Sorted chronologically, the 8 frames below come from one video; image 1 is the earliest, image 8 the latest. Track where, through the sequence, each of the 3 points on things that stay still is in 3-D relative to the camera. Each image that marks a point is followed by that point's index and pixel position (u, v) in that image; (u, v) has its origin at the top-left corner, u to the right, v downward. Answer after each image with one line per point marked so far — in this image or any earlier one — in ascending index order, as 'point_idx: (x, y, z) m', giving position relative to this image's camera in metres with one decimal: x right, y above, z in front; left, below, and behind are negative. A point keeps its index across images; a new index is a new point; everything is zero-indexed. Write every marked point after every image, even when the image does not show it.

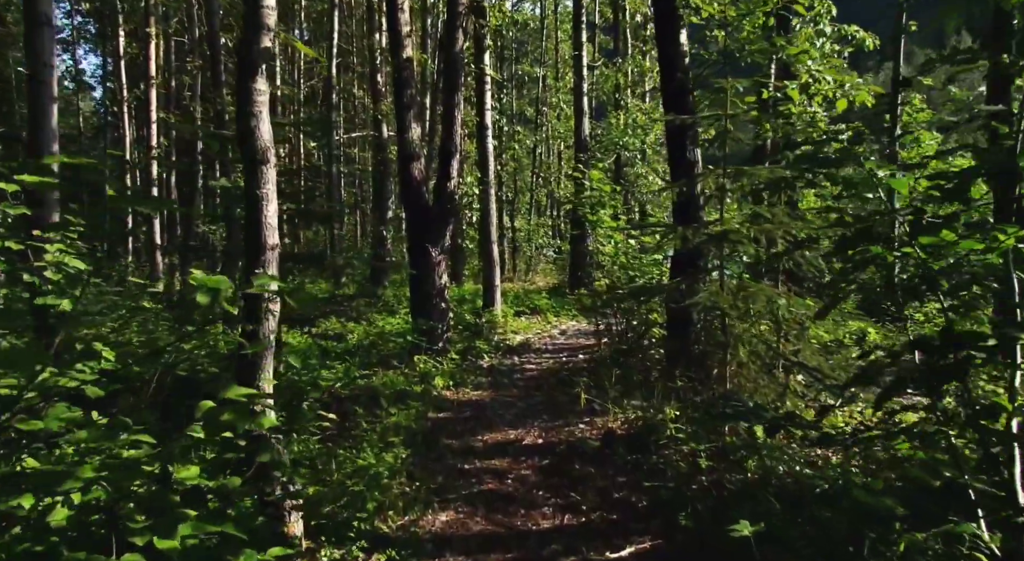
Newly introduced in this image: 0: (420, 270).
0: (-1.3, +0.1, +14.0) m
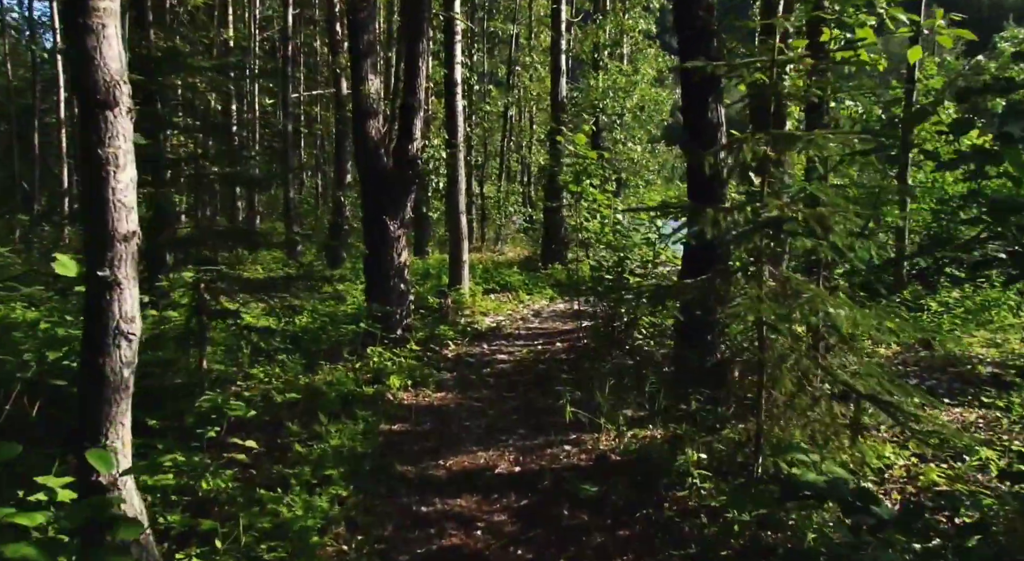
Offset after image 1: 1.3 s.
0: (-1.6, +0.4, +12.1) m
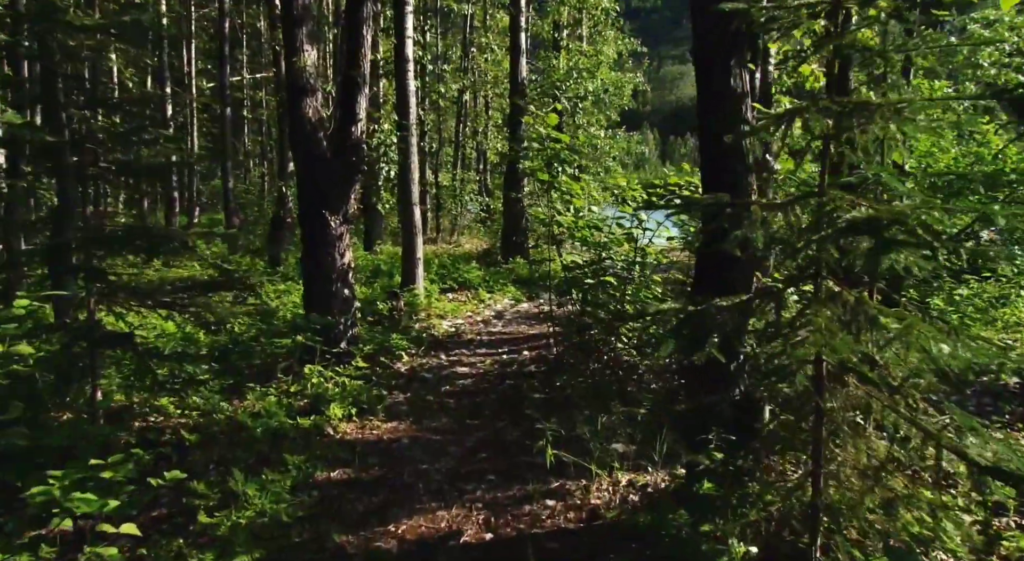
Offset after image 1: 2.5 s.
0: (-2.0, +0.4, +10.4) m
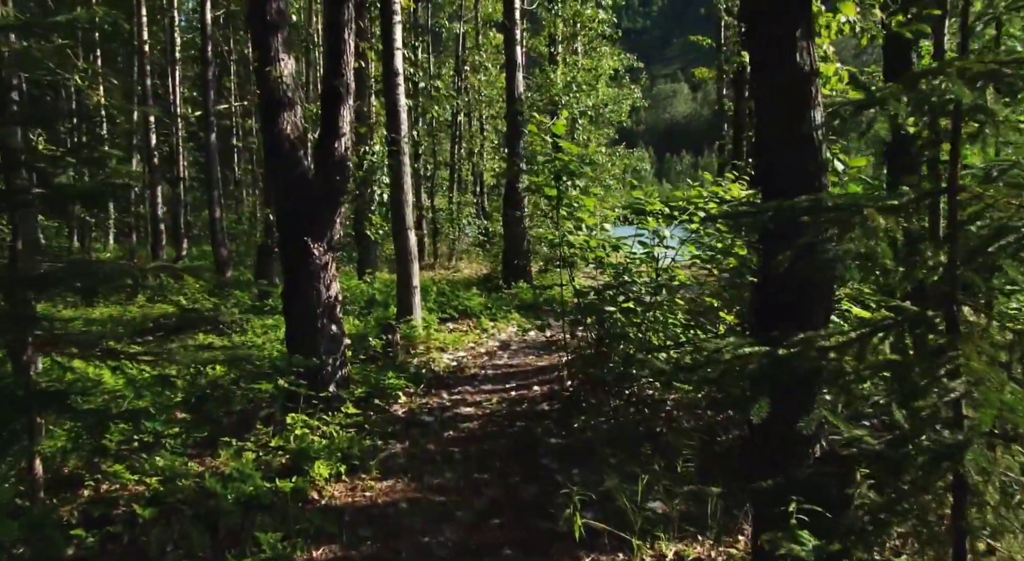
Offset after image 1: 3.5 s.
0: (-2.0, 0.0, +9.3) m
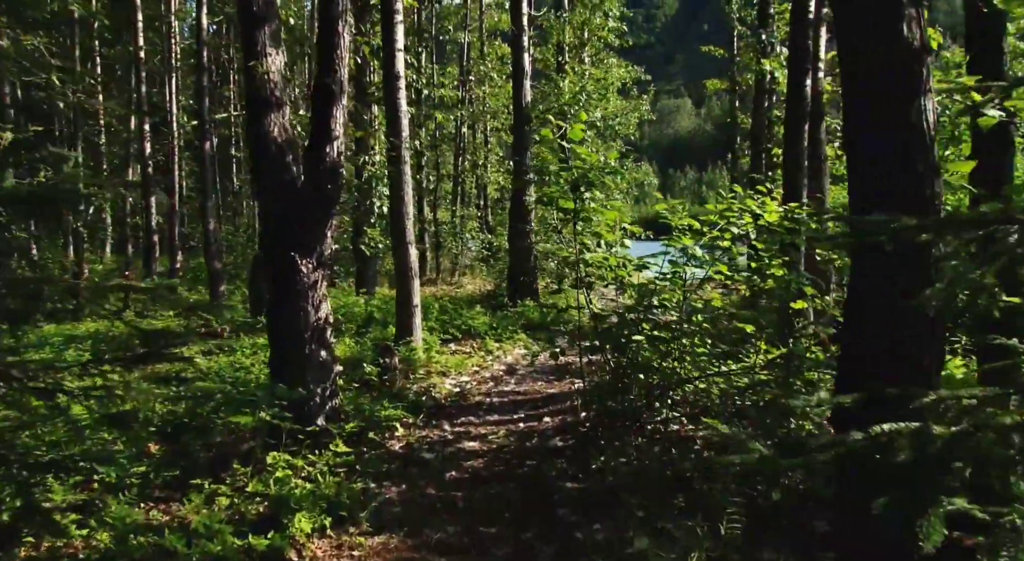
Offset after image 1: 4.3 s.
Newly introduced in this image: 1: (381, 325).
0: (-1.9, -0.1, +8.3) m
1: (-1.9, -0.6, +14.7) m
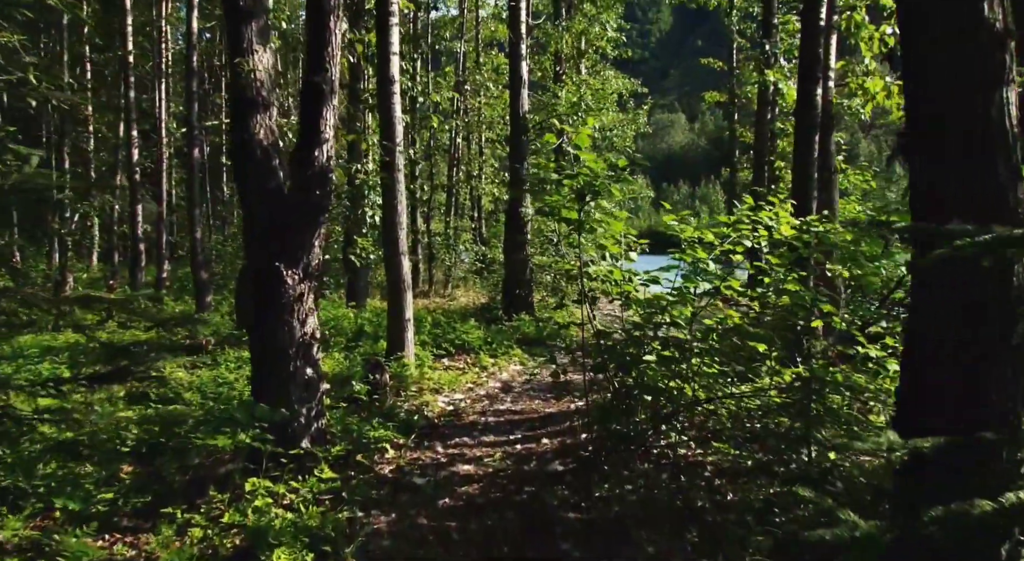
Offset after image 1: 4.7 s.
0: (-1.9, -0.2, +7.8) m
1: (-1.9, -0.8, +14.2) m
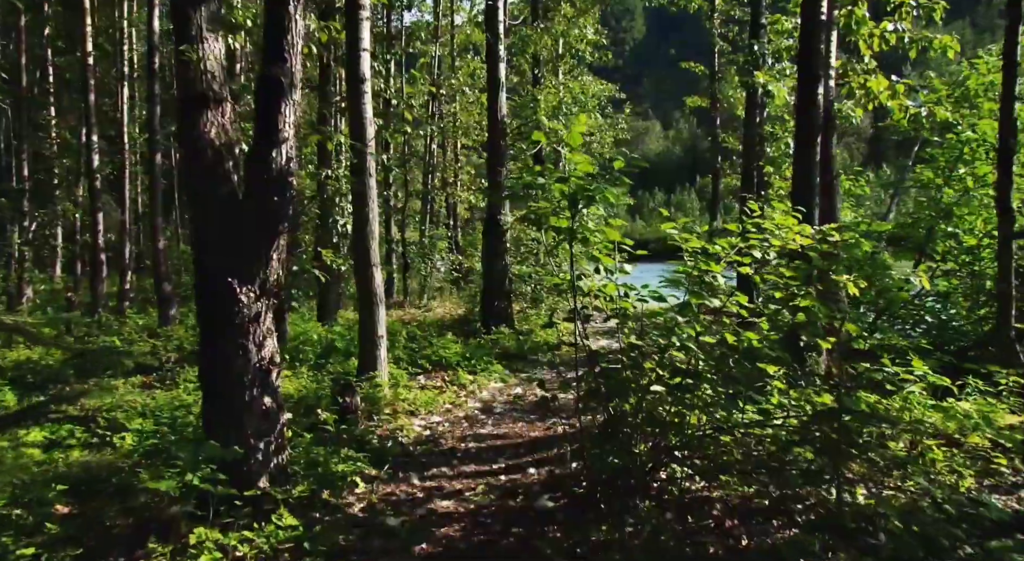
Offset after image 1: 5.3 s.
0: (-2.0, -0.3, +6.9) m
1: (-2.2, -1.0, +13.3) m
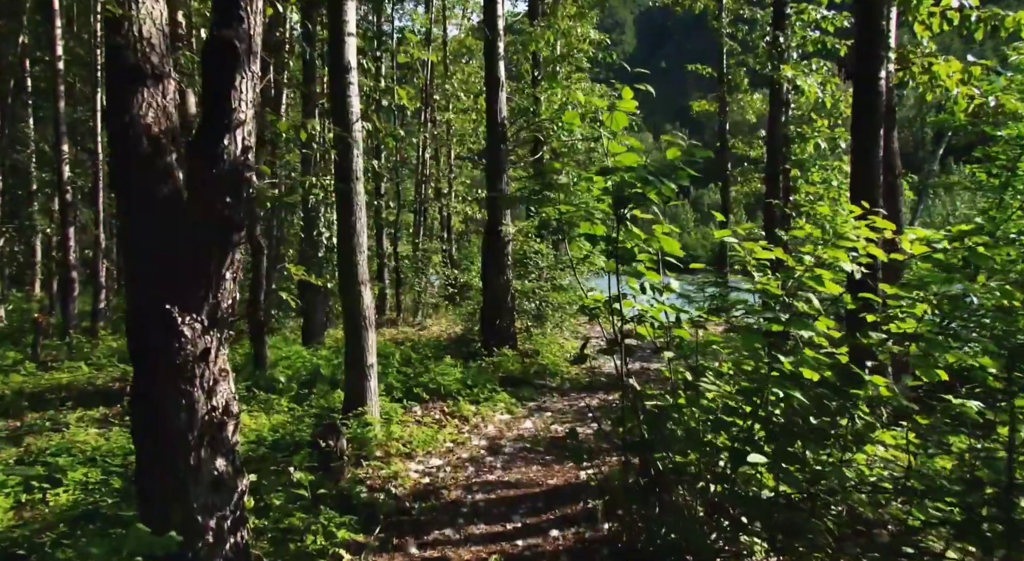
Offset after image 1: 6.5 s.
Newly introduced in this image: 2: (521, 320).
0: (-1.8, -0.5, +5.3) m
1: (-2.1, -1.2, +11.7) m
2: (+0.2, -0.6, +16.6) m
